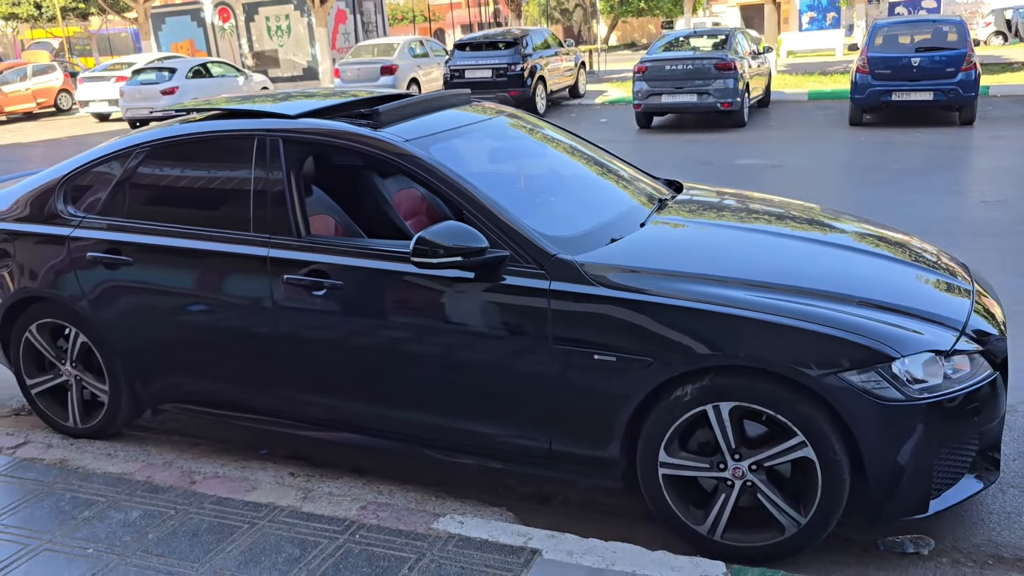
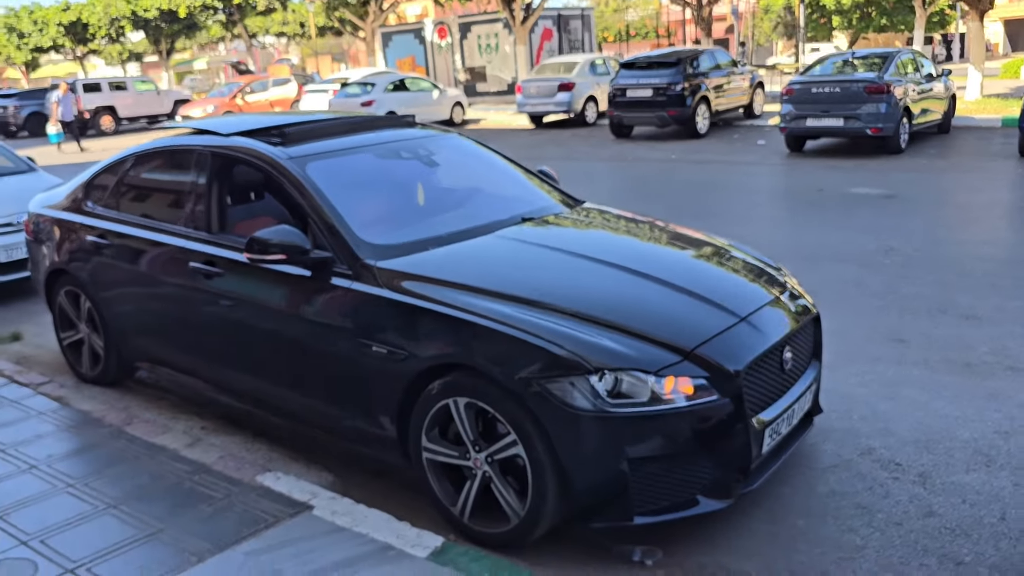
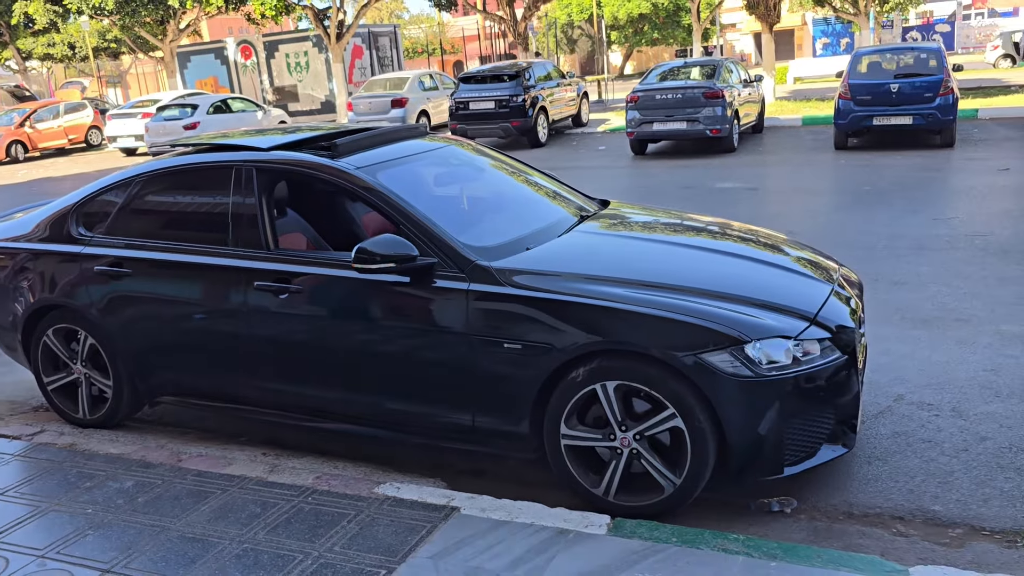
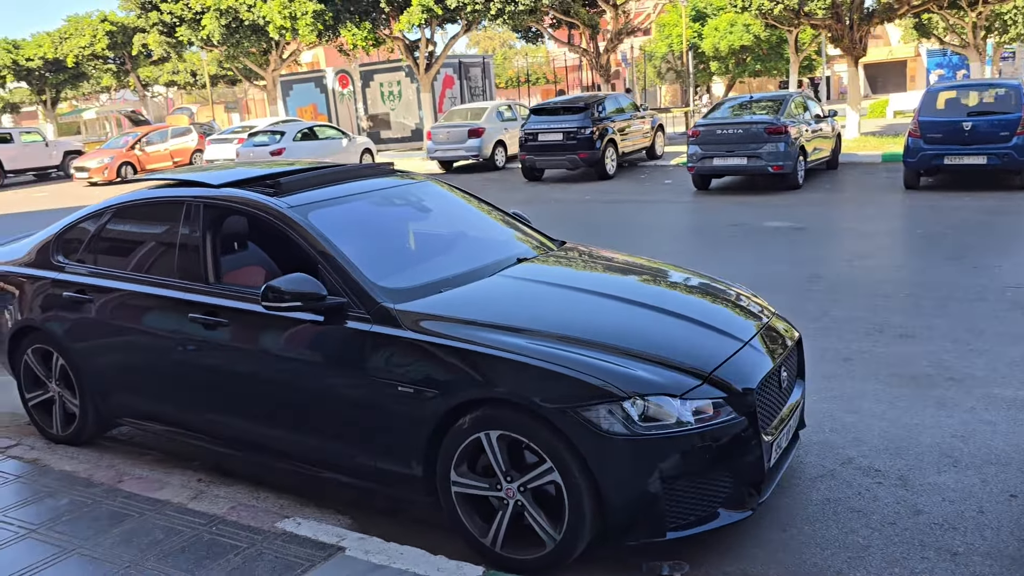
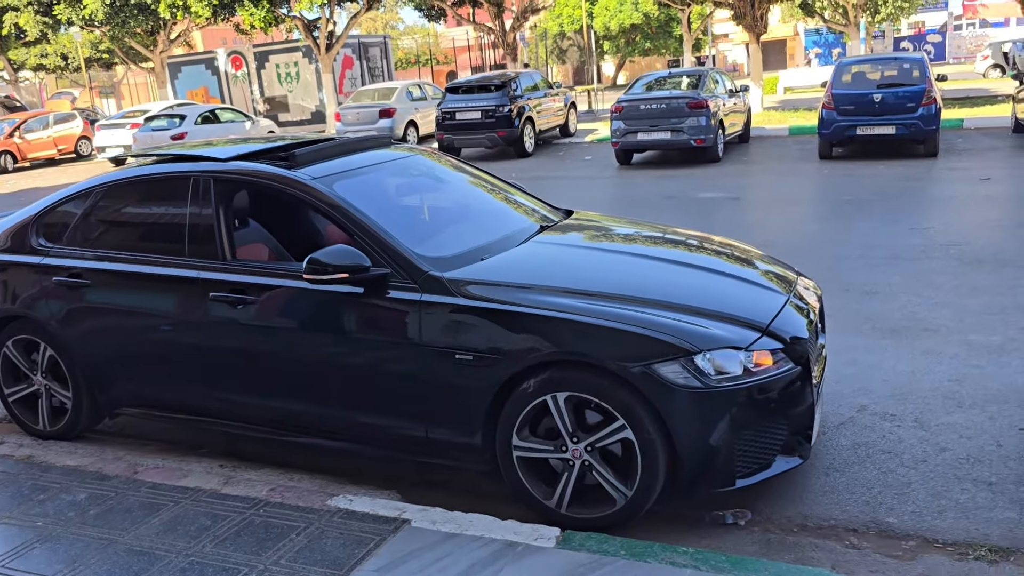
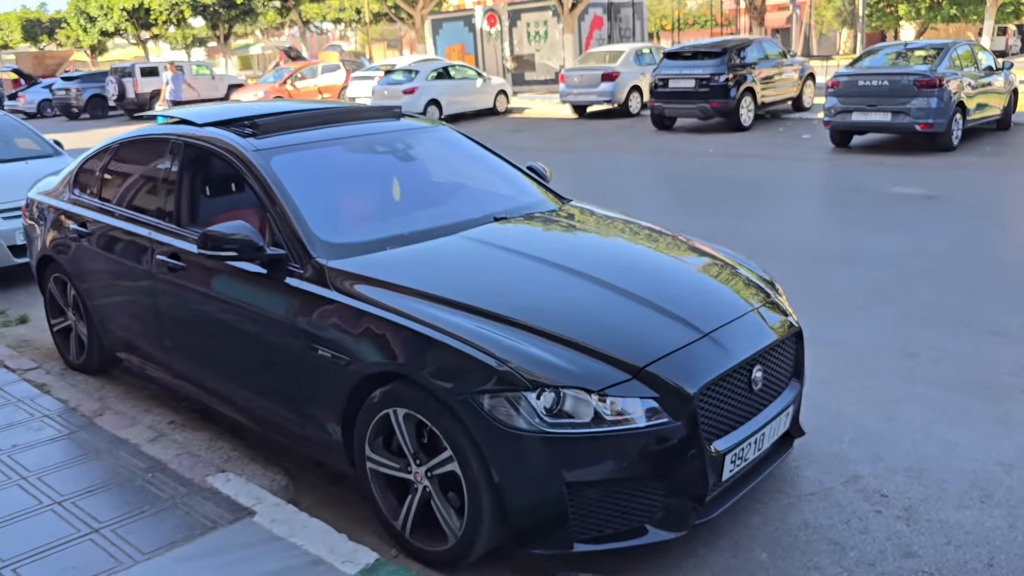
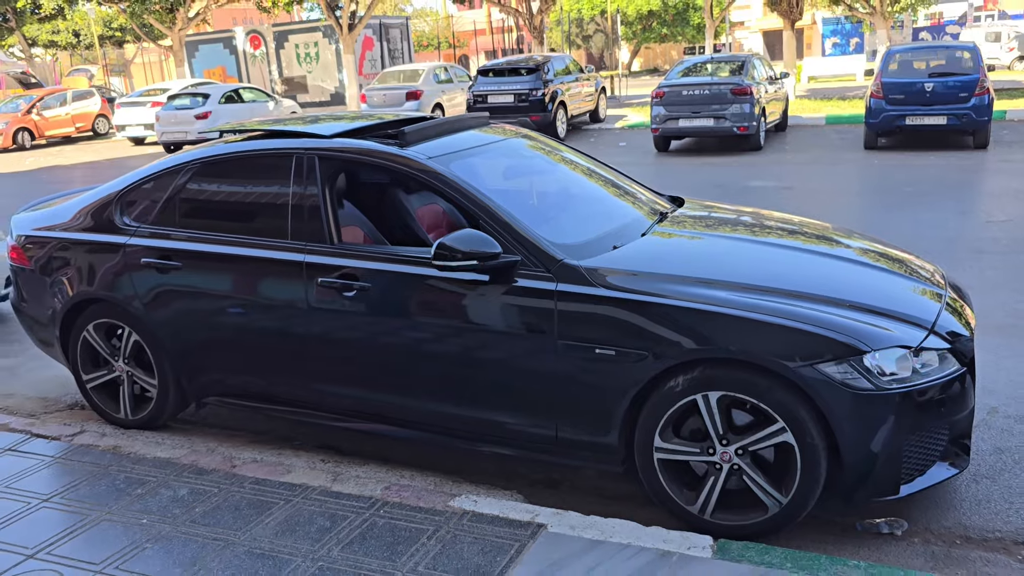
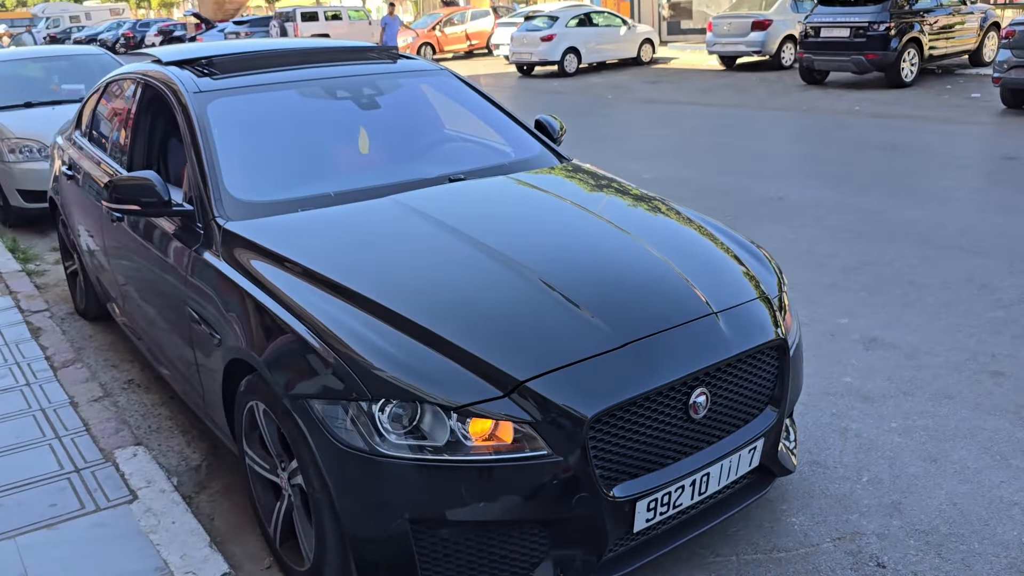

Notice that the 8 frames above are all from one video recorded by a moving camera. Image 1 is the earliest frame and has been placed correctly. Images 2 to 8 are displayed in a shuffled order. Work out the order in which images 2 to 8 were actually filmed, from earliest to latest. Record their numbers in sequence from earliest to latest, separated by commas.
7, 3, 5, 4, 2, 6, 8
